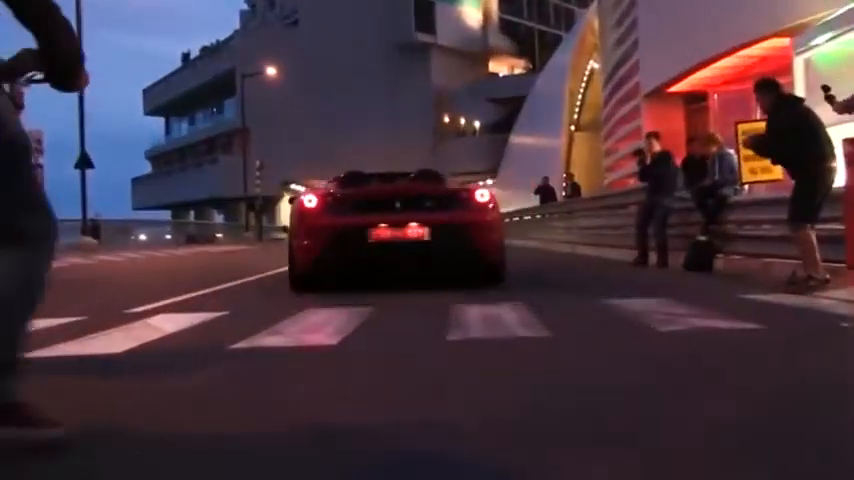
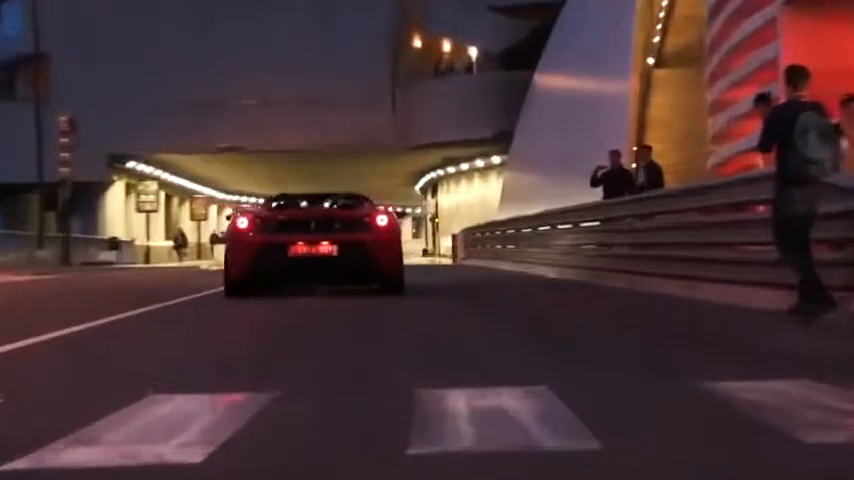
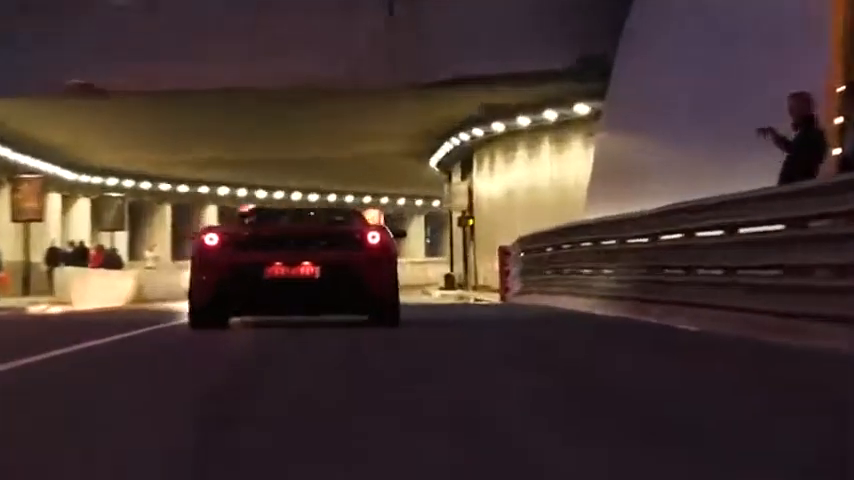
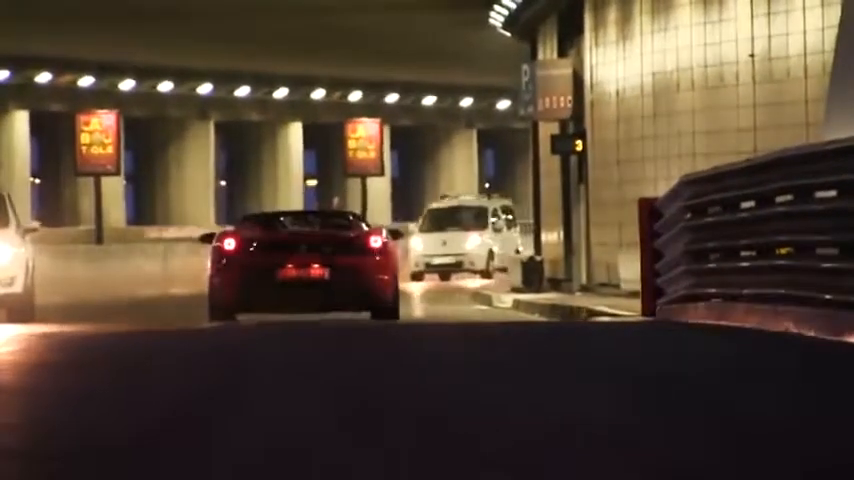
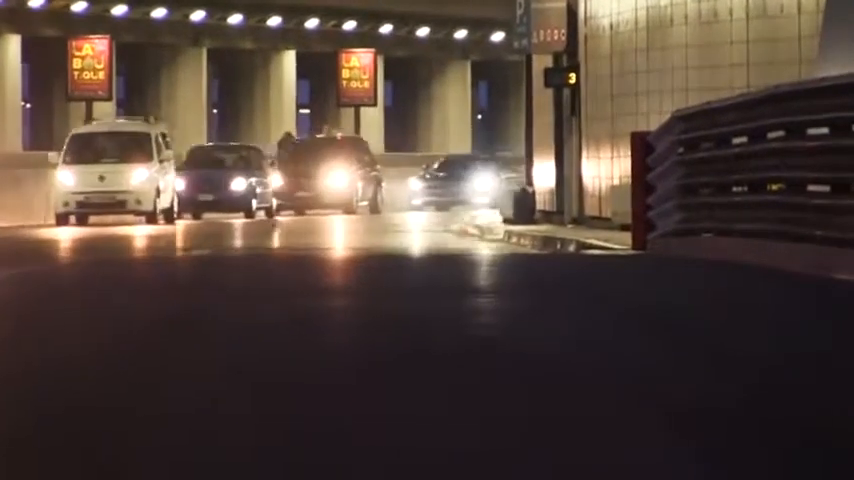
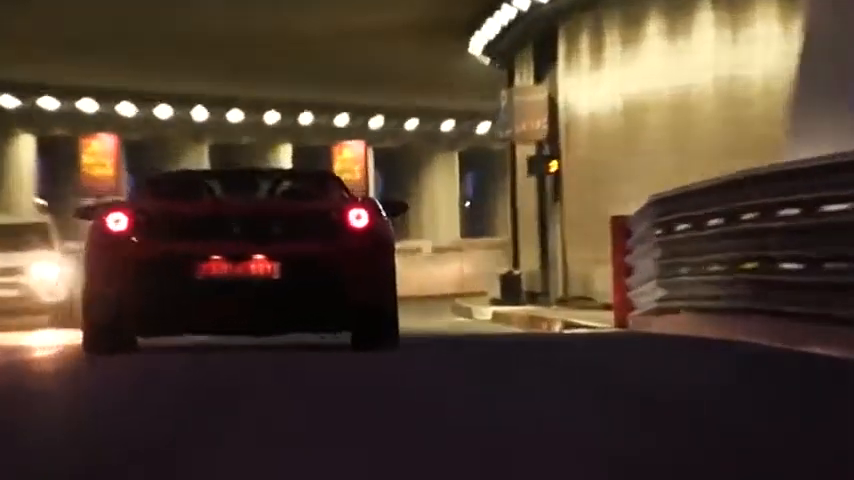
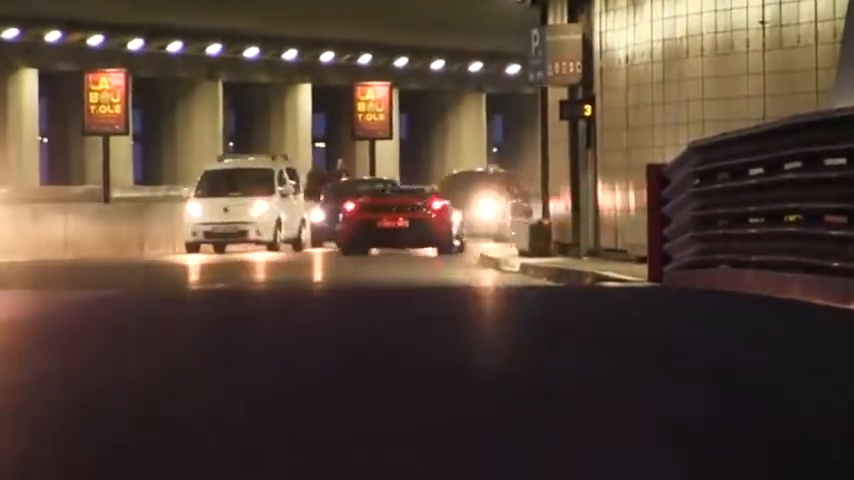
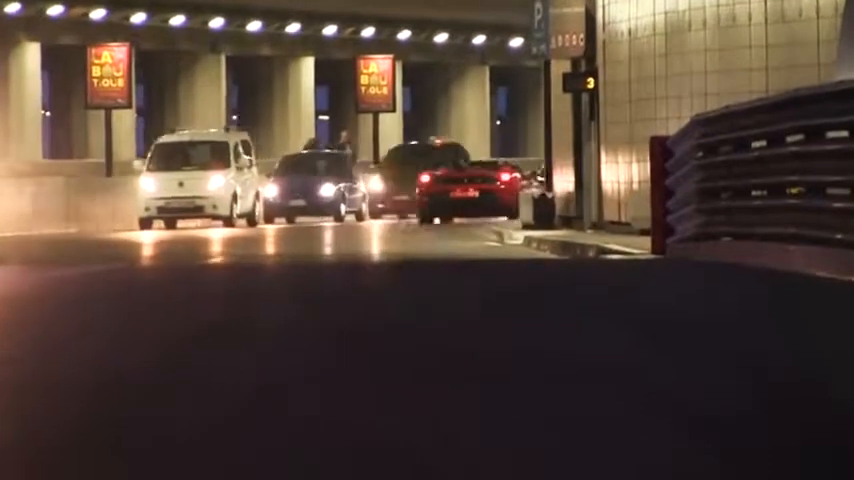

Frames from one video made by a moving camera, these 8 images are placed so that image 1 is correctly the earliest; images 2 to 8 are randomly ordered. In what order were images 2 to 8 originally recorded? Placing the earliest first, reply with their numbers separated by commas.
2, 3, 6, 4, 7, 8, 5
